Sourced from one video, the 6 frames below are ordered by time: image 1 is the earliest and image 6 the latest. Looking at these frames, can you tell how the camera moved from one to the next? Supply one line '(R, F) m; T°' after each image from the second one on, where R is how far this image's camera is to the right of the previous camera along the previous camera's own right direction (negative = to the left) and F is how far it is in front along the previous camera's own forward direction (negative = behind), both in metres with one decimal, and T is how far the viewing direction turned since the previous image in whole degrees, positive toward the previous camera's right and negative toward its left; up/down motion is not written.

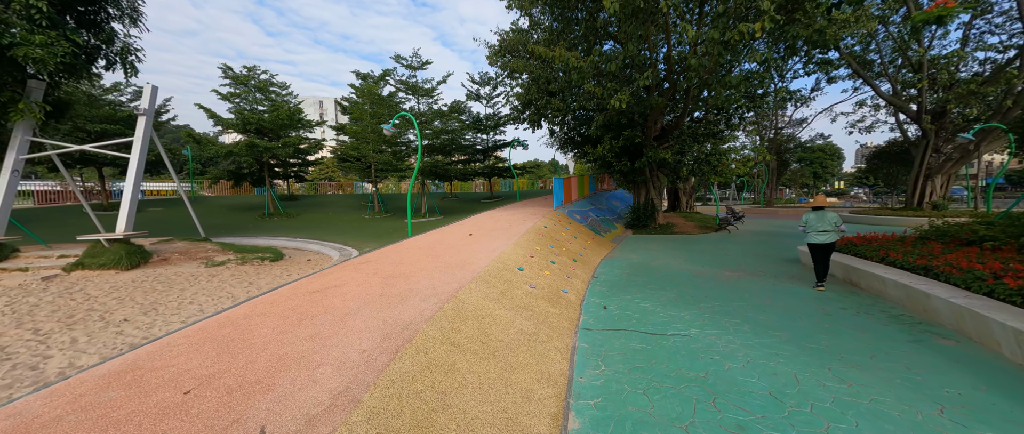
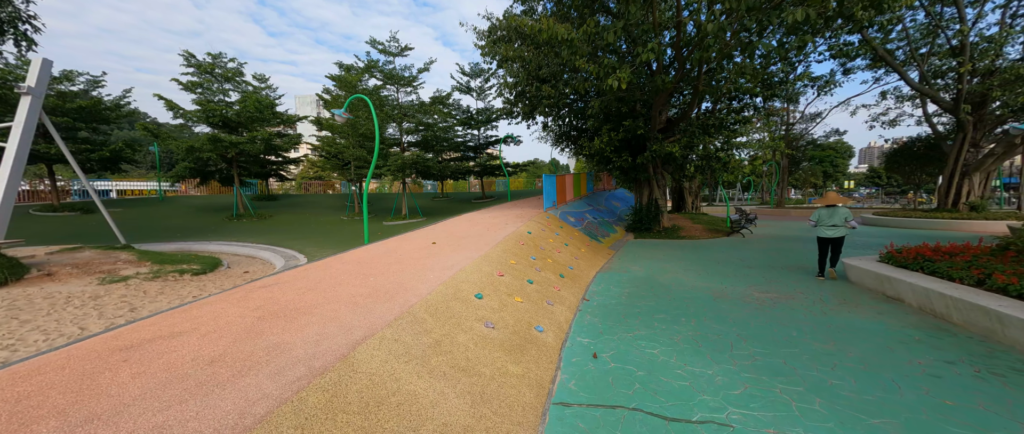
(+0.6, +1.5) m; 0°
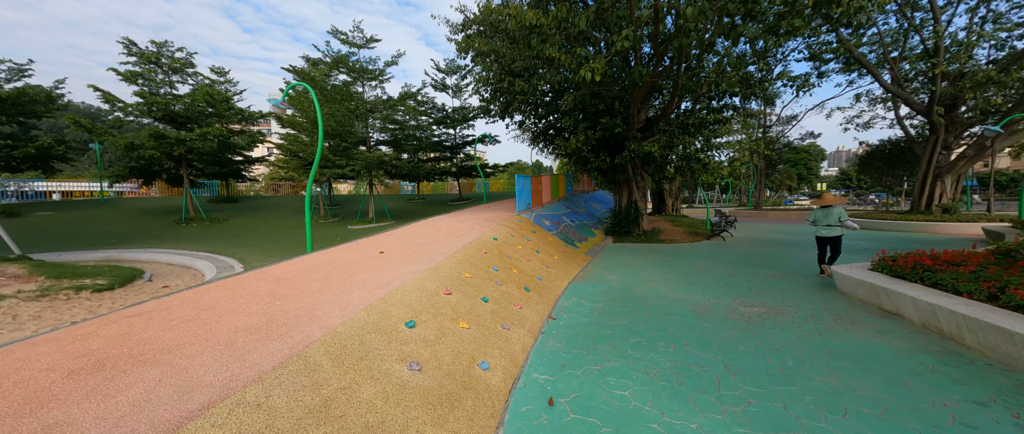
(+0.4, +0.7) m; +3°
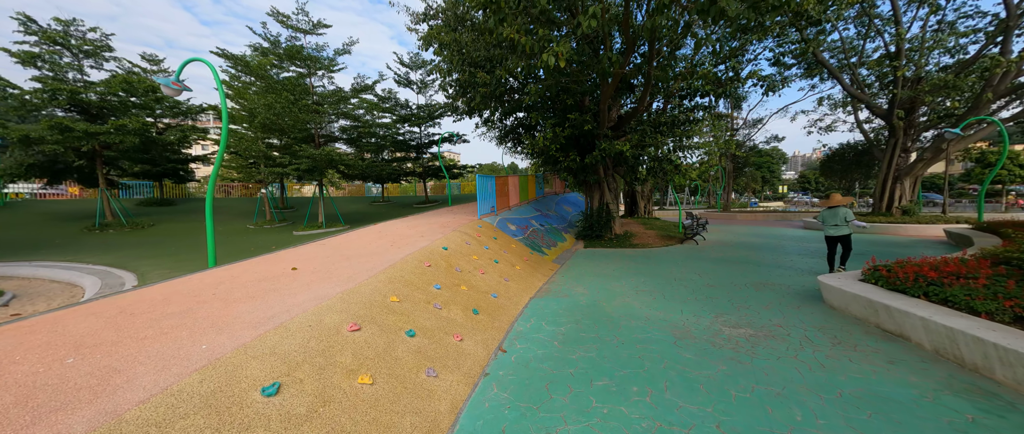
(+0.4, +0.9) m; +4°
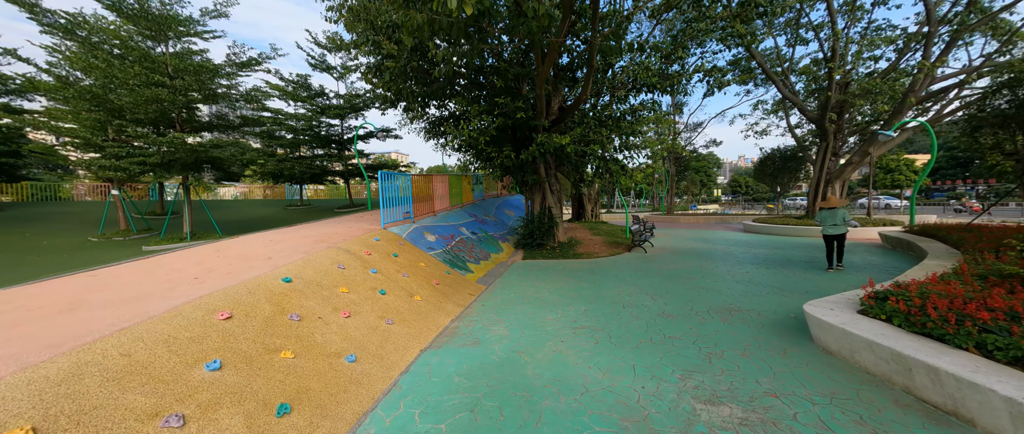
(+0.9, +1.6) m; +8°
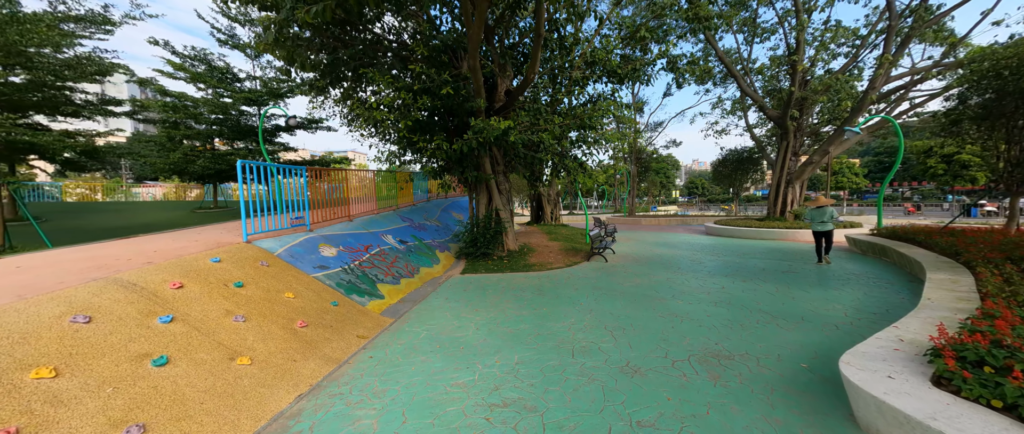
(+0.7, +1.5) m; +6°
